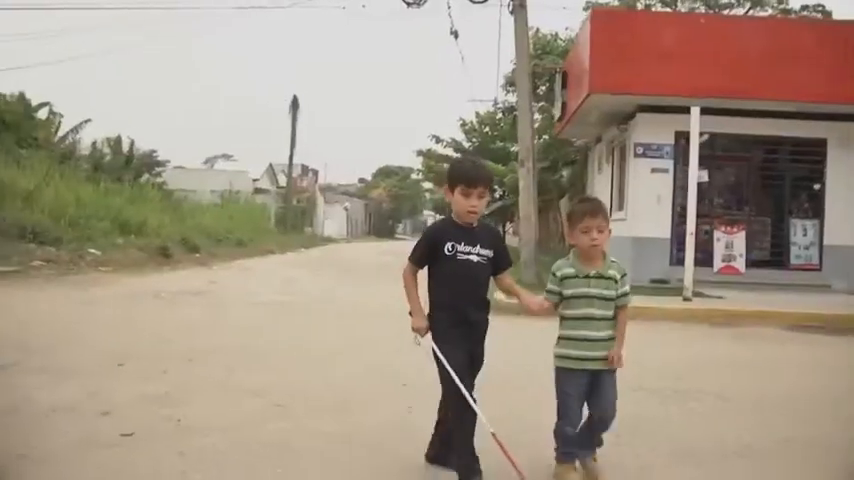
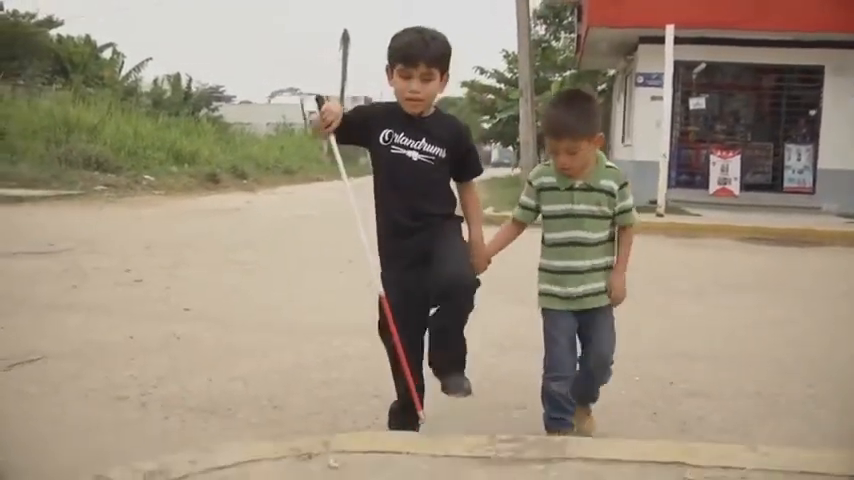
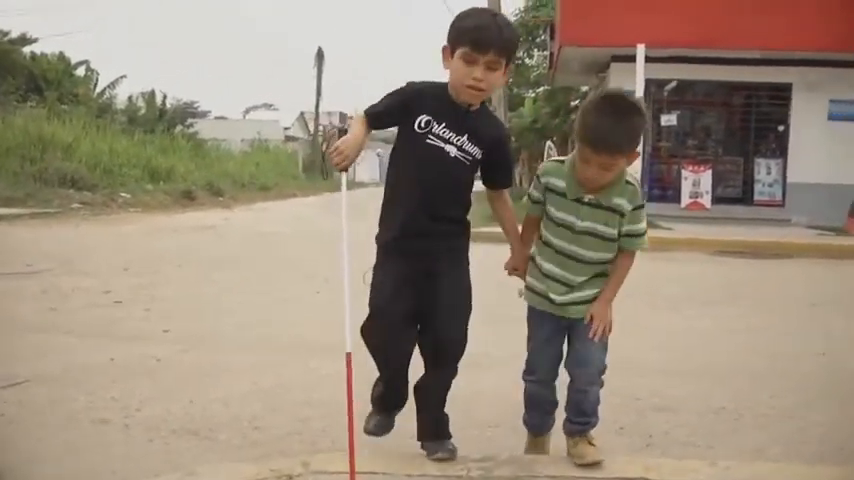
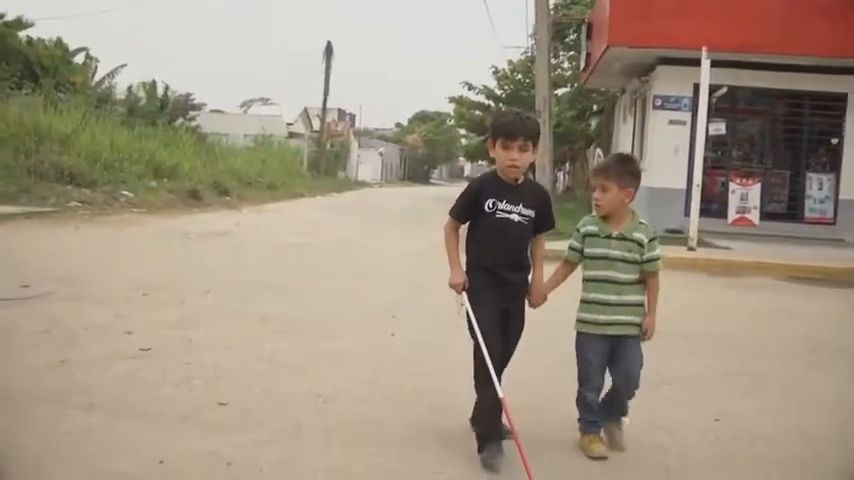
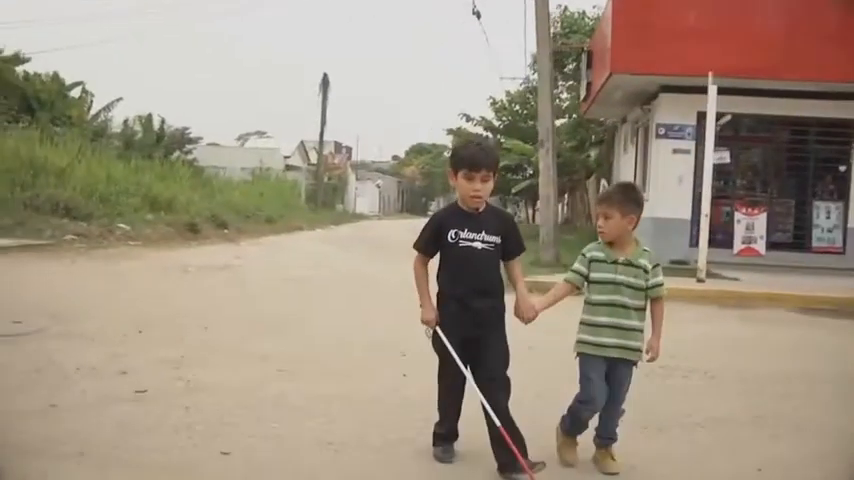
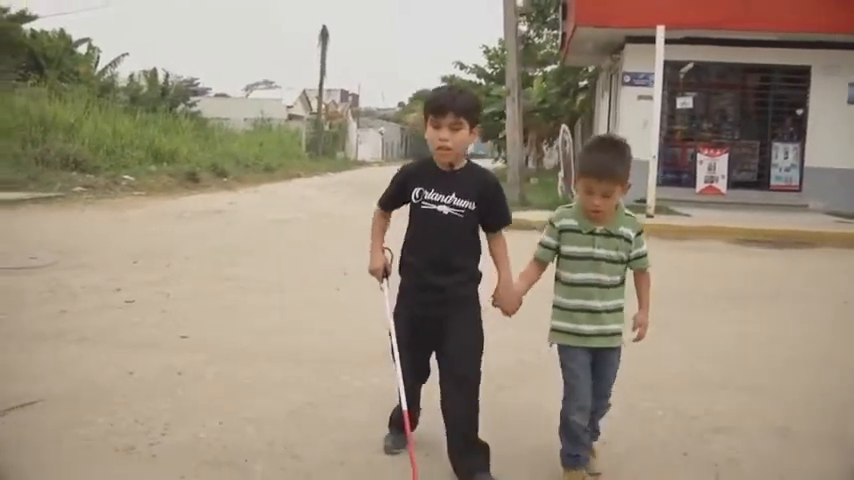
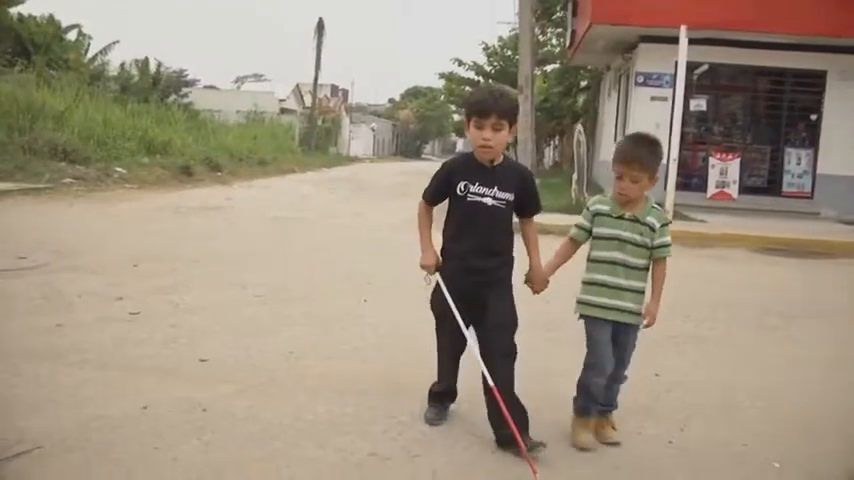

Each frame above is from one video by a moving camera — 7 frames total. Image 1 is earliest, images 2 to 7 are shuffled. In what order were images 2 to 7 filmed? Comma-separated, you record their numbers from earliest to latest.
5, 4, 7, 6, 2, 3
